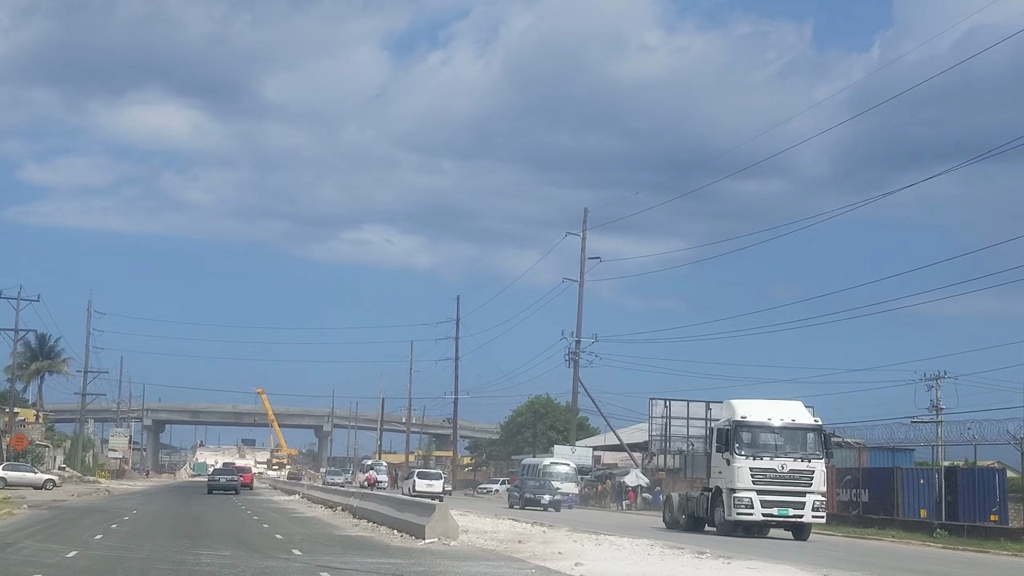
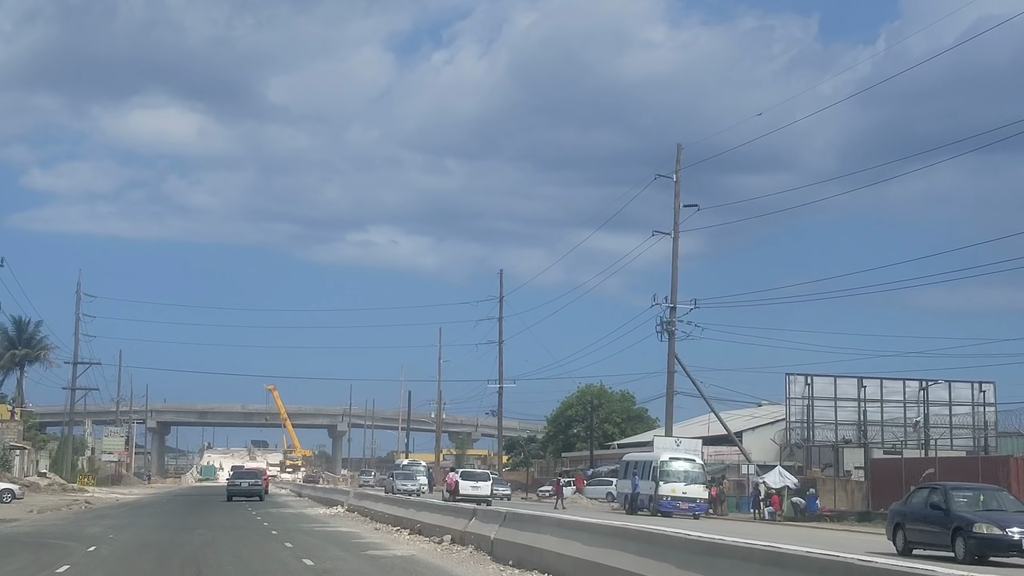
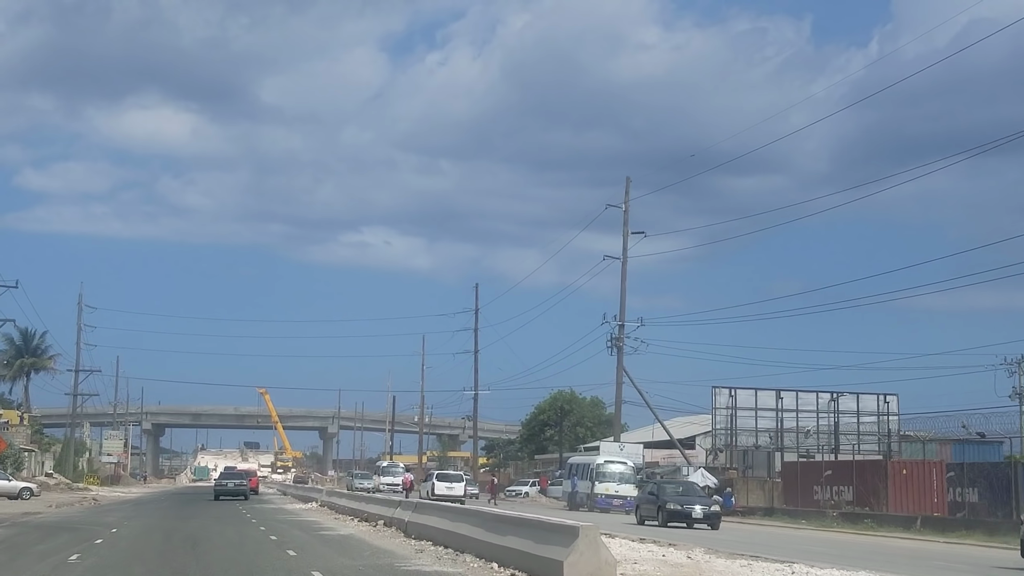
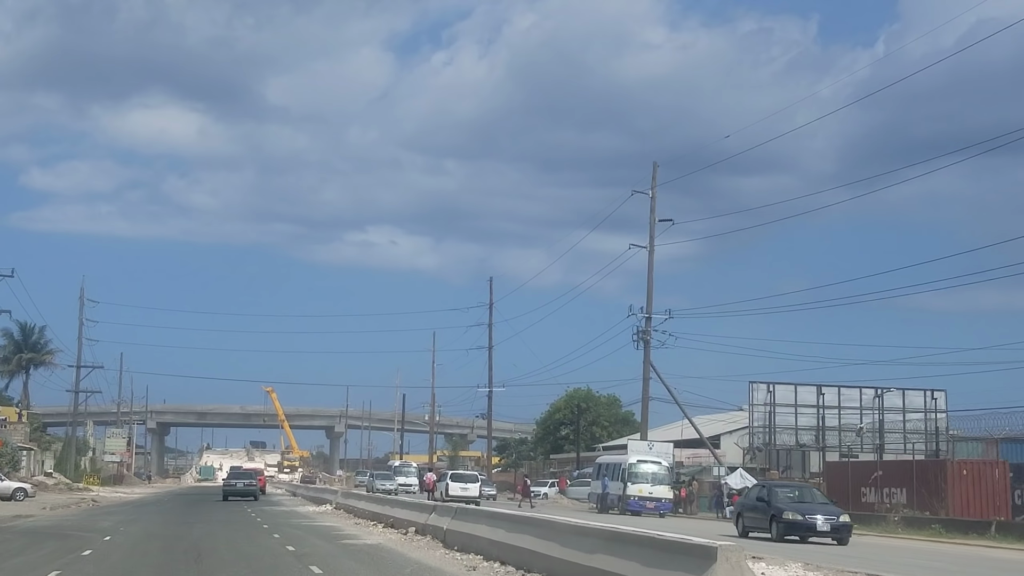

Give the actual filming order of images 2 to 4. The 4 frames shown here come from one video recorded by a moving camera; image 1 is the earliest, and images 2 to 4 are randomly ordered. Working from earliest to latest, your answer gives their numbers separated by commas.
3, 4, 2
